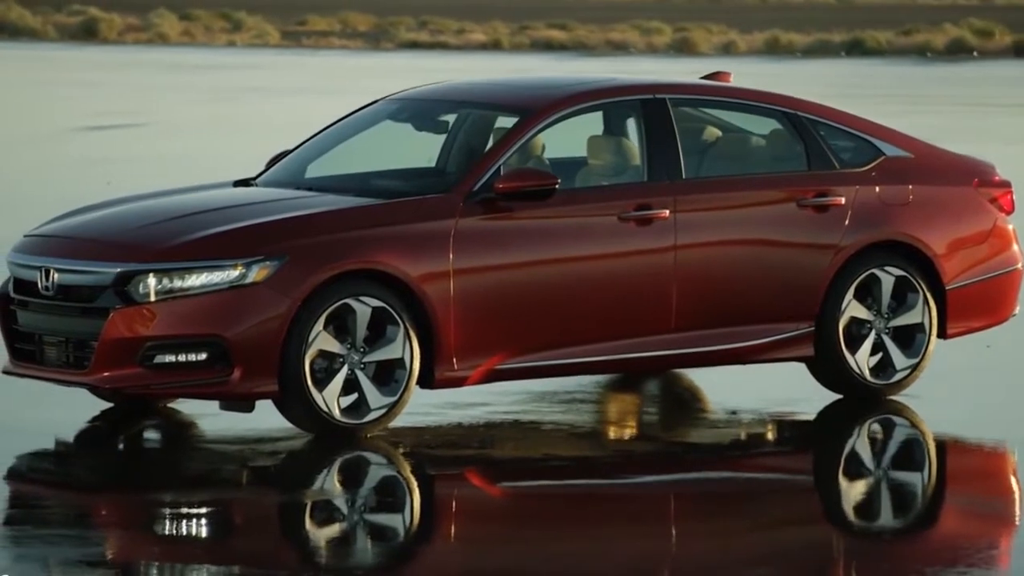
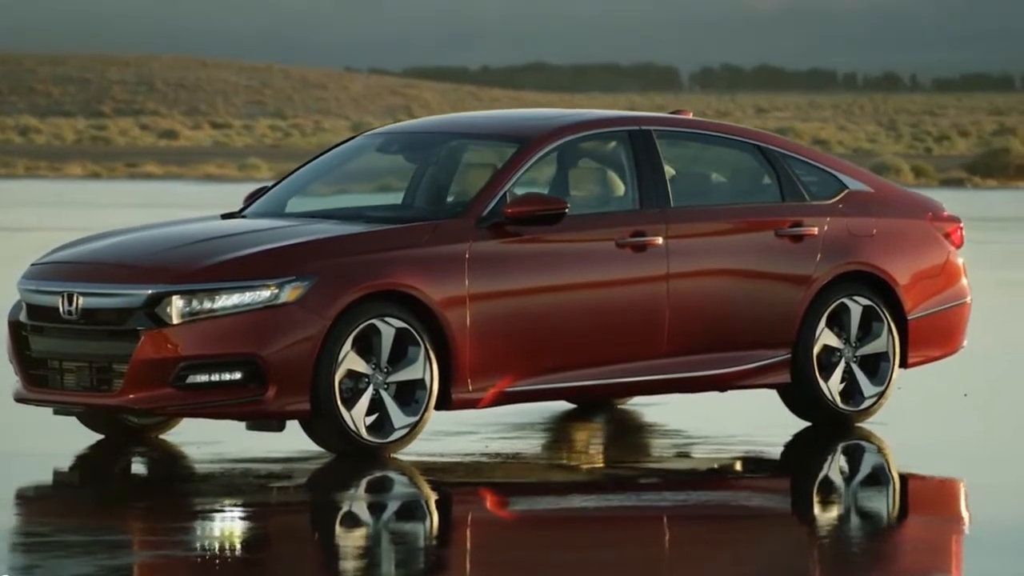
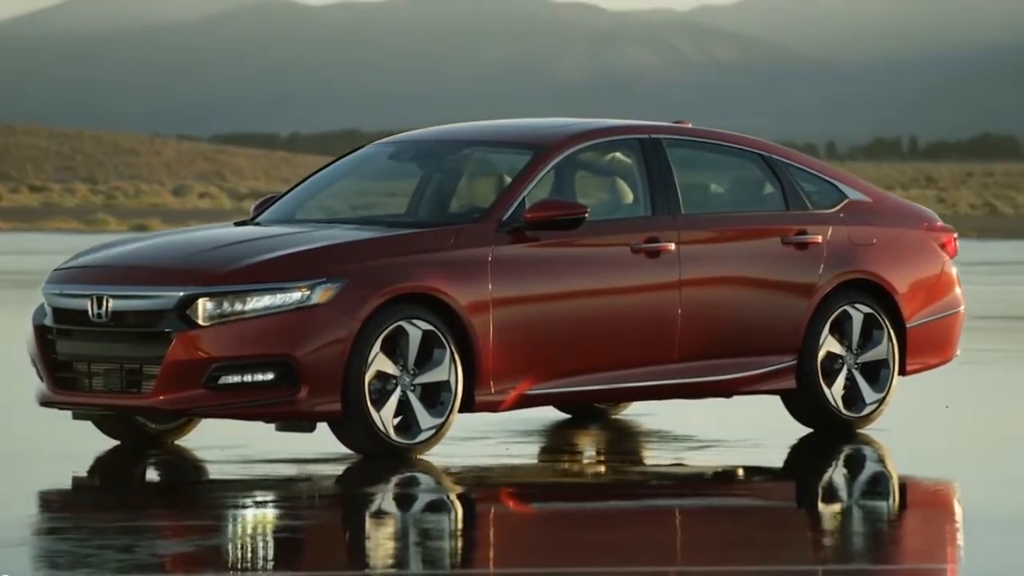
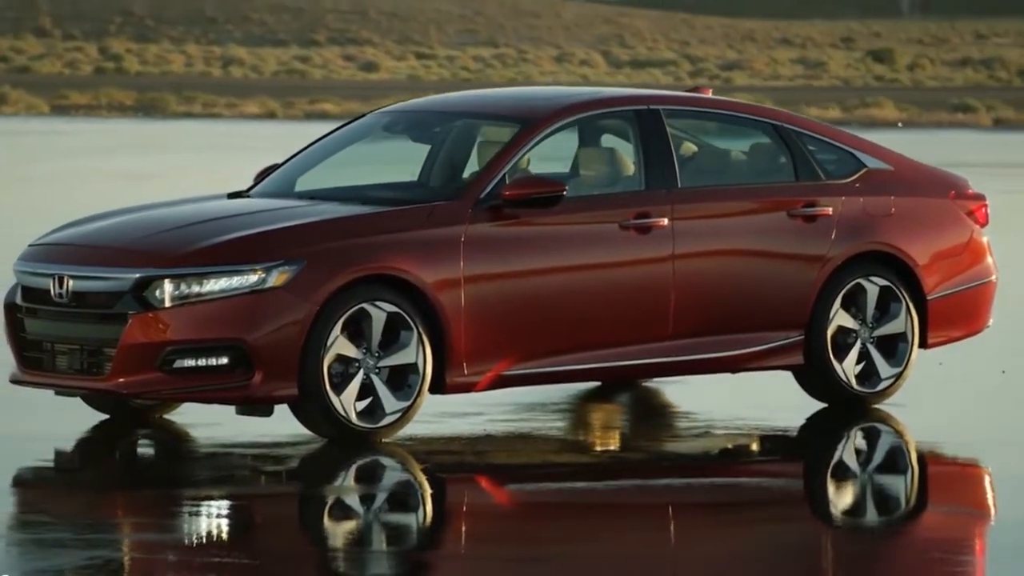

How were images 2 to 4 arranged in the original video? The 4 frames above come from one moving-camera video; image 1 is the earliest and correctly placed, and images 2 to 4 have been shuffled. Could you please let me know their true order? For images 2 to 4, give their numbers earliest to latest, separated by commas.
4, 2, 3
